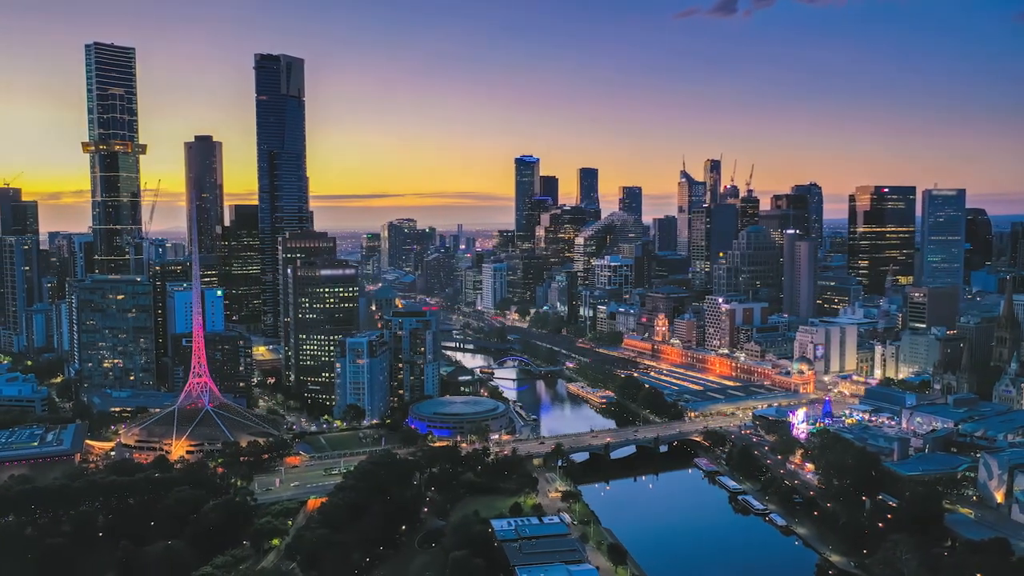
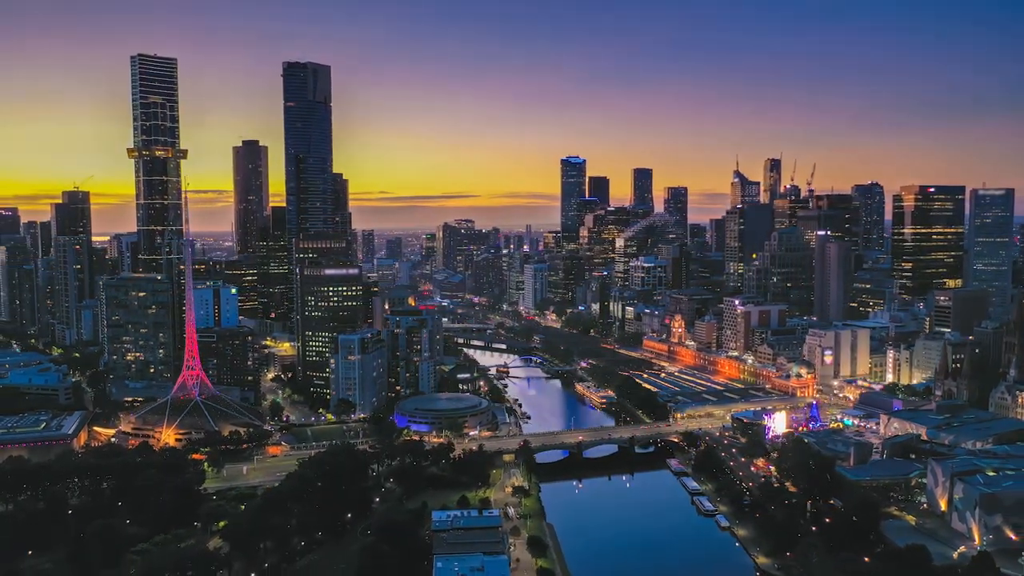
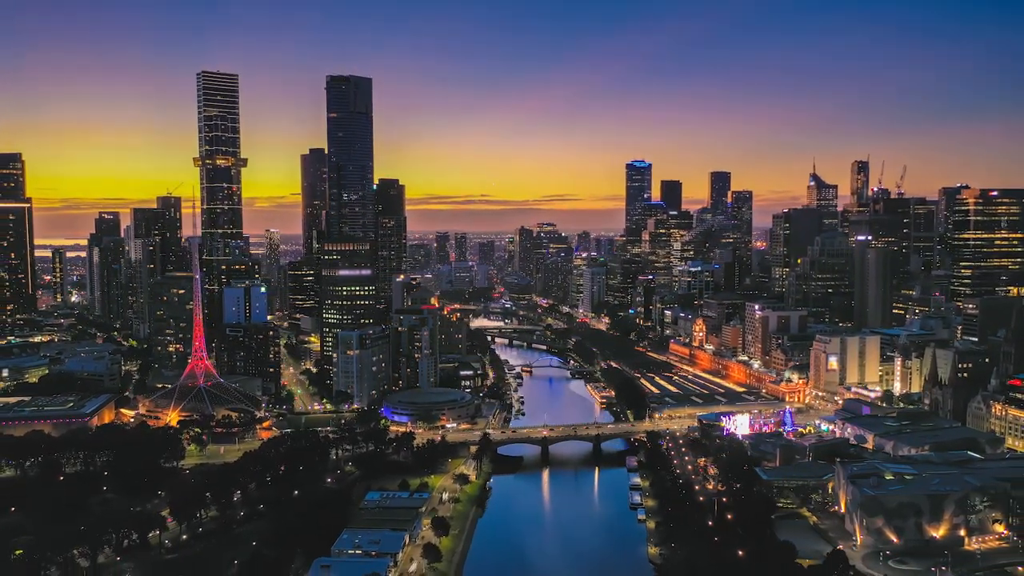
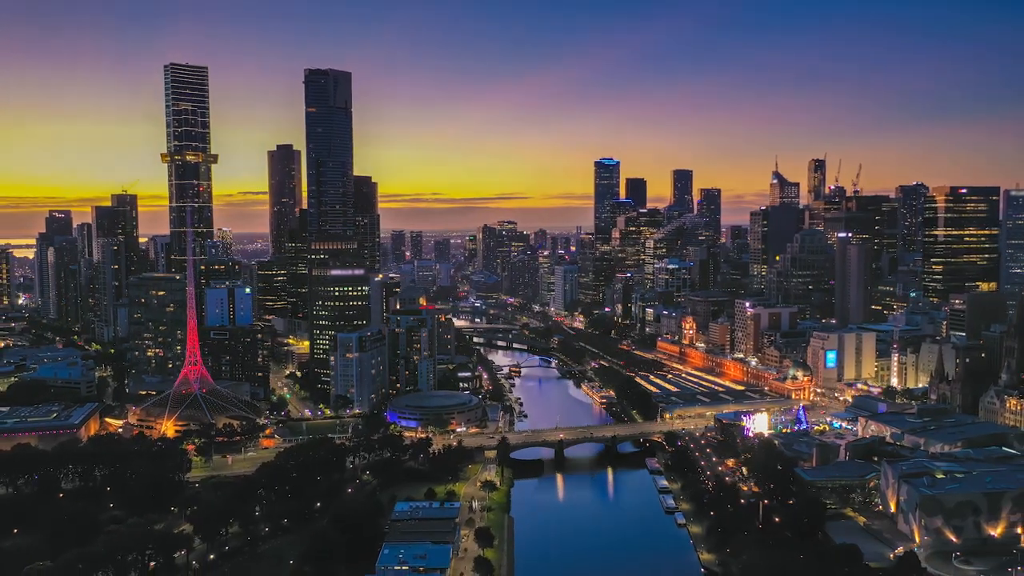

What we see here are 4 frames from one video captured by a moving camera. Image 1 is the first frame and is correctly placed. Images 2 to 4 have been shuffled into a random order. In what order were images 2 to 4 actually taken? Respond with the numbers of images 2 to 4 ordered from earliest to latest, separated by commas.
2, 4, 3
